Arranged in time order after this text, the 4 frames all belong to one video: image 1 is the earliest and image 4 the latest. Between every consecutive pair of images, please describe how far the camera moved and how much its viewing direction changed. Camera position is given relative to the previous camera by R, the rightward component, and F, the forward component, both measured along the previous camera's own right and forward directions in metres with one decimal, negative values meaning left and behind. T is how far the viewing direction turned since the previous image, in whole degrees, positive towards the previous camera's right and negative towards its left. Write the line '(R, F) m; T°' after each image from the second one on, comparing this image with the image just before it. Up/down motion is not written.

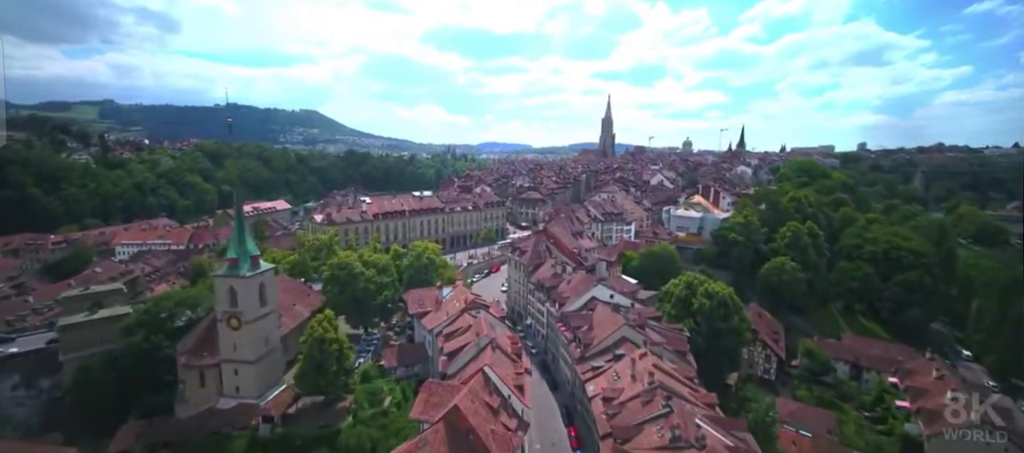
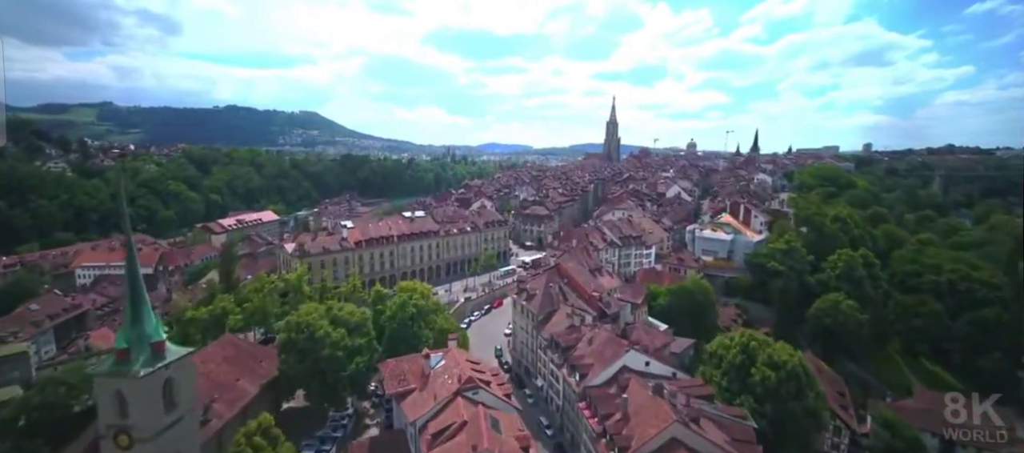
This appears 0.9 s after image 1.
(-0.2, +3.0) m; 0°
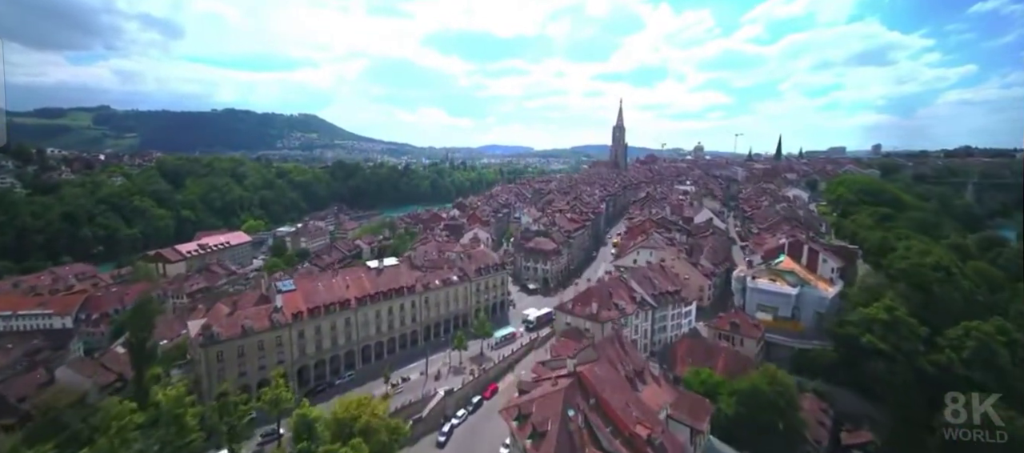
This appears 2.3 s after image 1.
(+0.1, +5.0) m; 0°
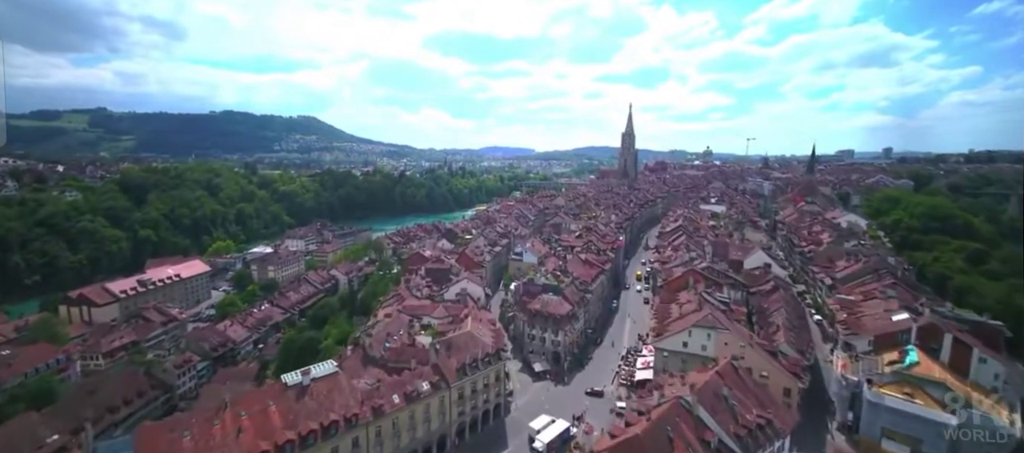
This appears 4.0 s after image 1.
(+0.1, +5.8) m; 0°
